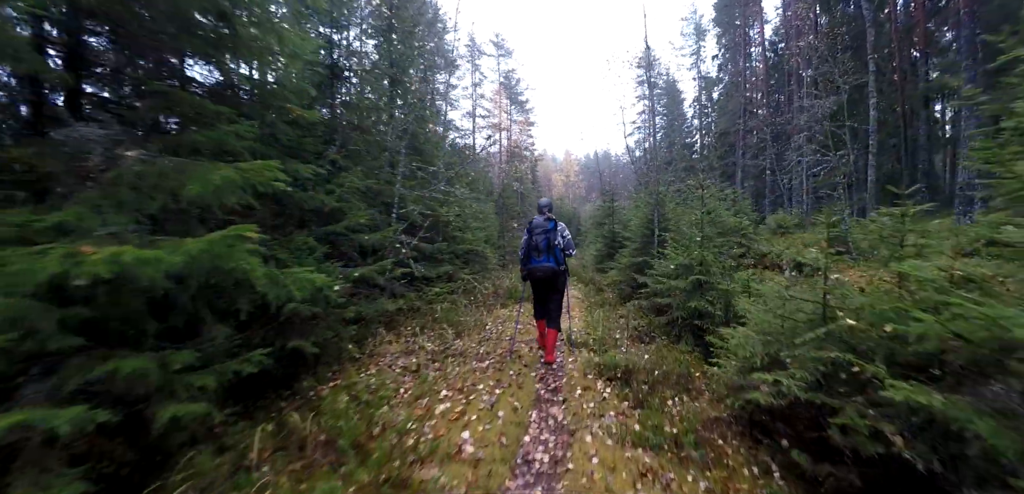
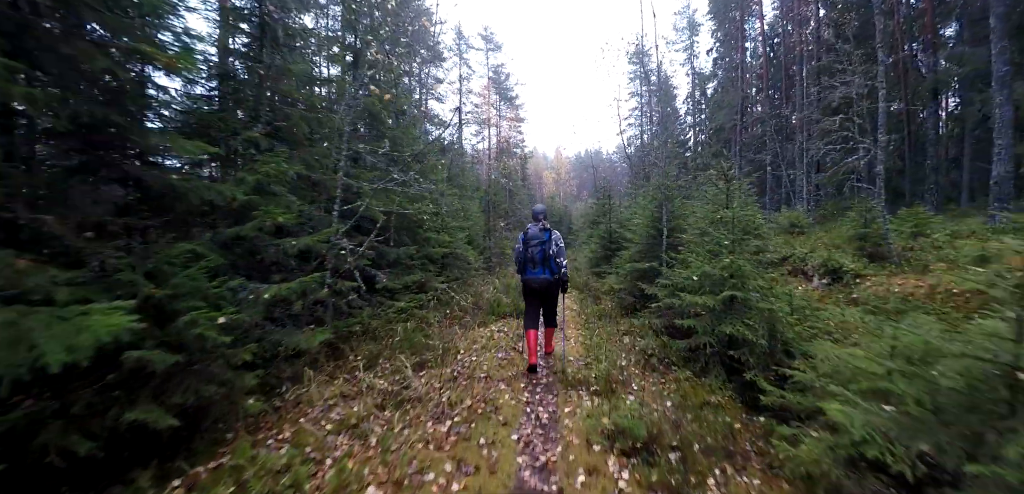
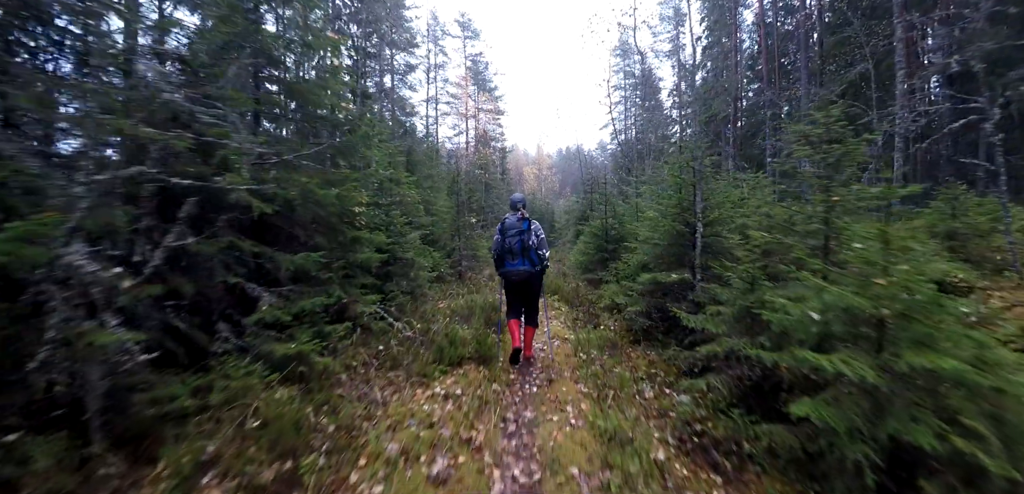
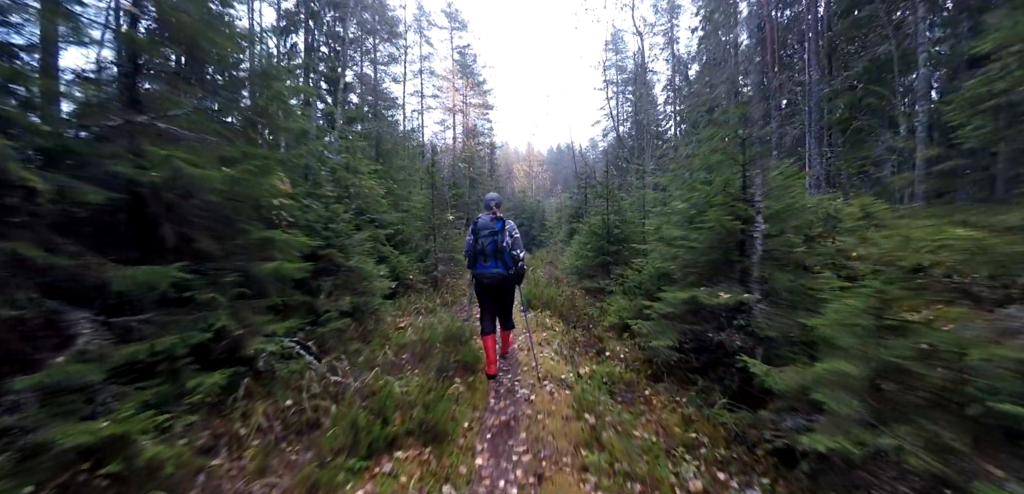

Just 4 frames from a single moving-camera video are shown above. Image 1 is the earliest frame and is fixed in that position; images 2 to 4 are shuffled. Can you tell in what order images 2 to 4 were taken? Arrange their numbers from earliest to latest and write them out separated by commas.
2, 3, 4
